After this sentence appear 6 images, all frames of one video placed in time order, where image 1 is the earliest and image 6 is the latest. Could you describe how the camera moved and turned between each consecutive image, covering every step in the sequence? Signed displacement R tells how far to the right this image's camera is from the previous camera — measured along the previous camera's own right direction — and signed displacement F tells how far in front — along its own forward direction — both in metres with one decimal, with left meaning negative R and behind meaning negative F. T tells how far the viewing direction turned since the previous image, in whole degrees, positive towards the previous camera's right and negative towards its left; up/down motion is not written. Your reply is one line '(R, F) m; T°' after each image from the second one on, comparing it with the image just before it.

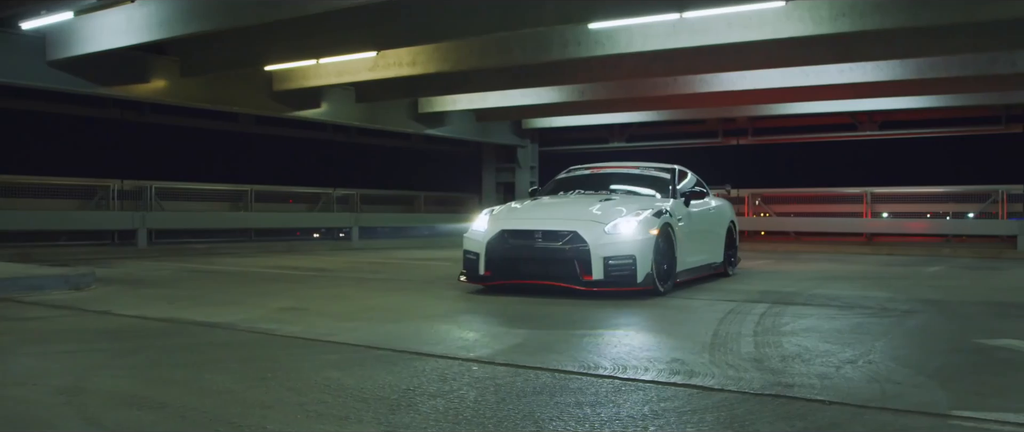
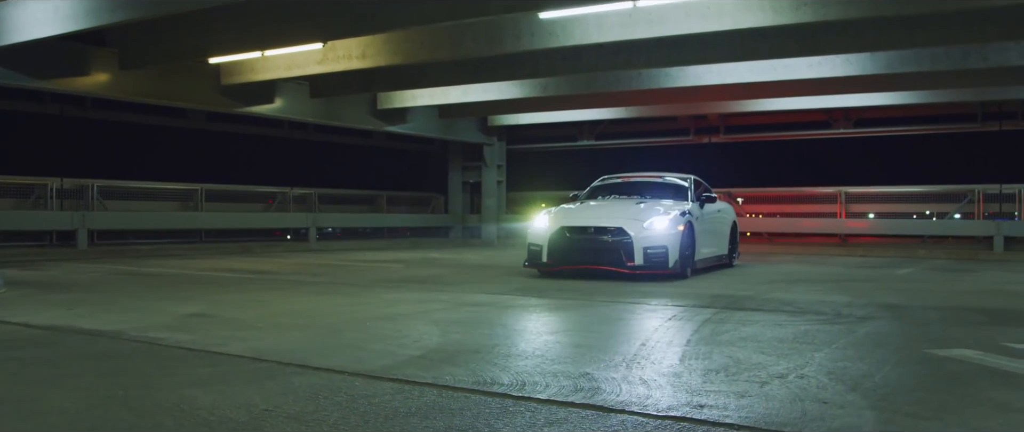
(+0.6, +0.6) m; +1°
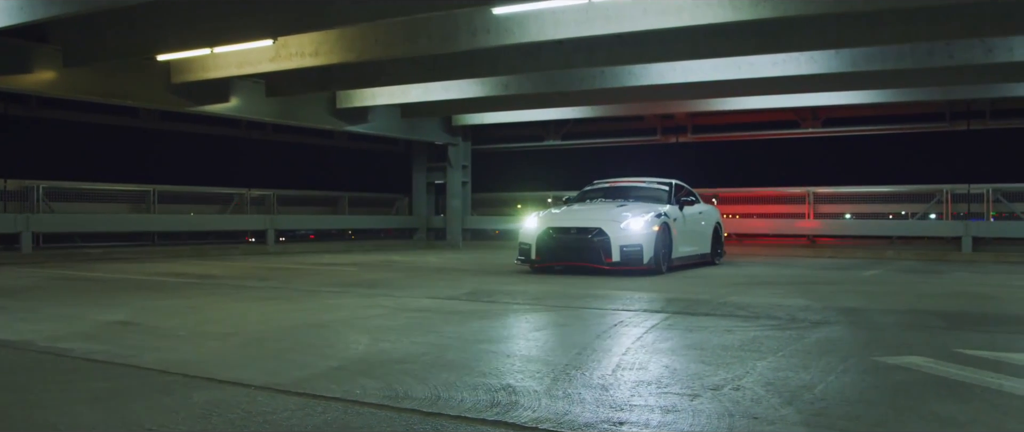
(+0.4, +0.3) m; +1°
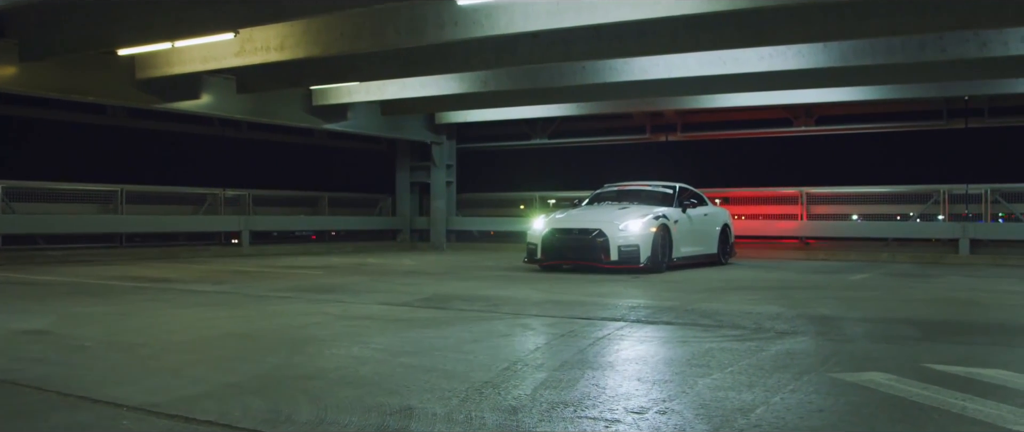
(+0.5, +0.5) m; -1°
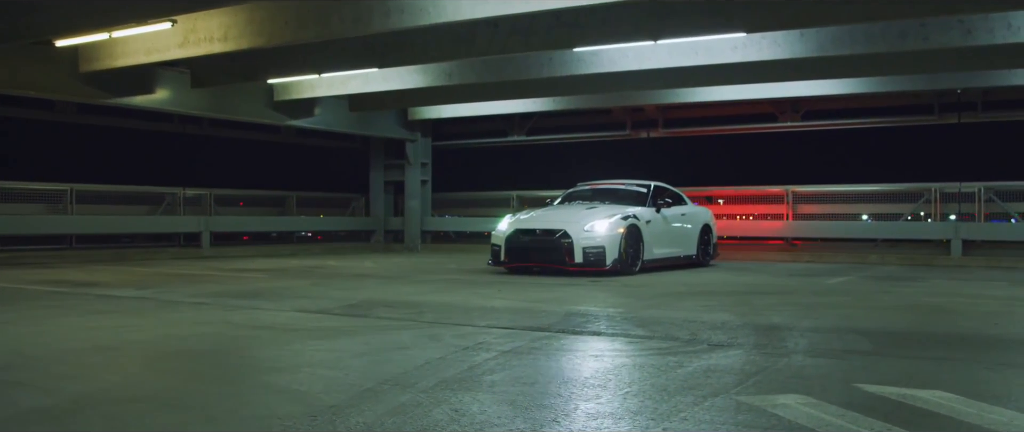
(+0.8, +0.7) m; -1°
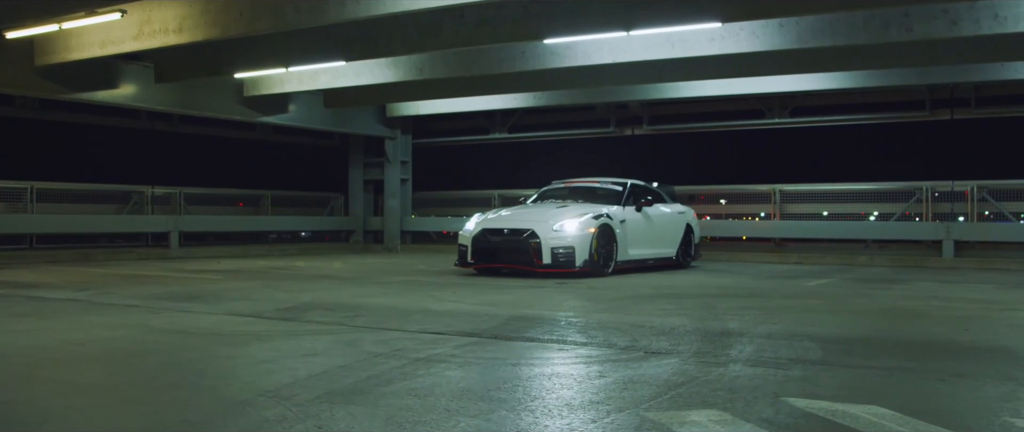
(+0.6, +0.5) m; -1°
